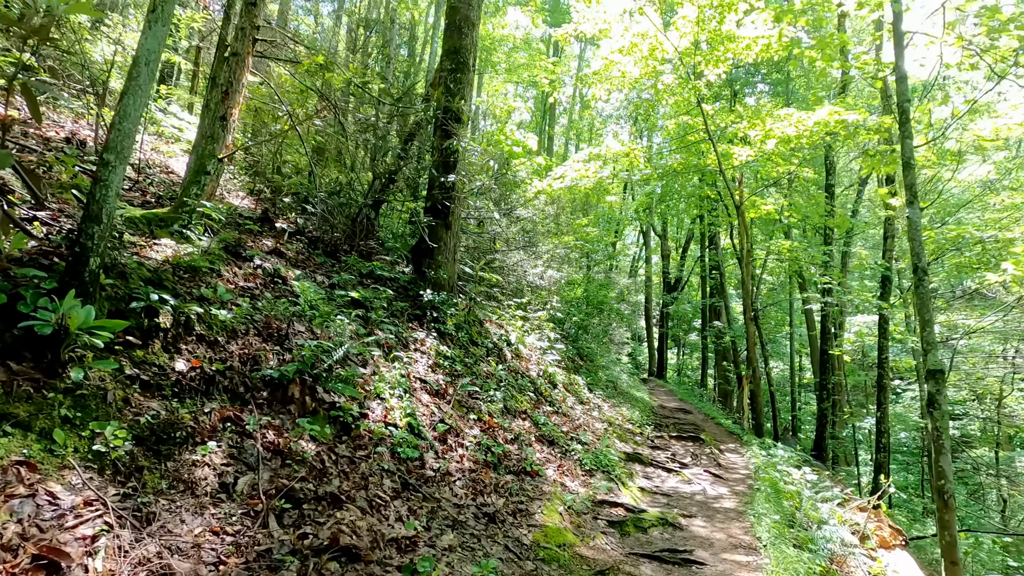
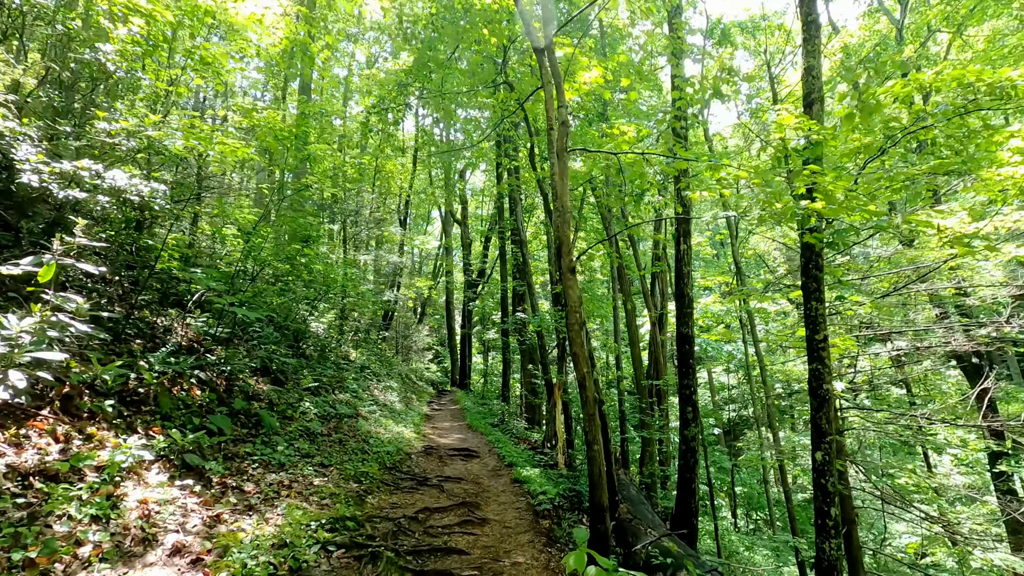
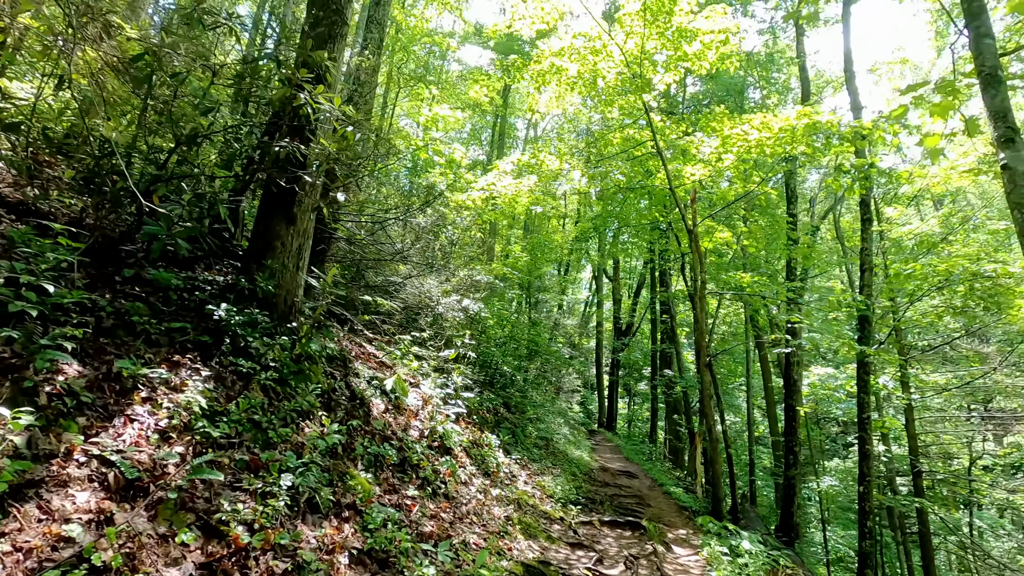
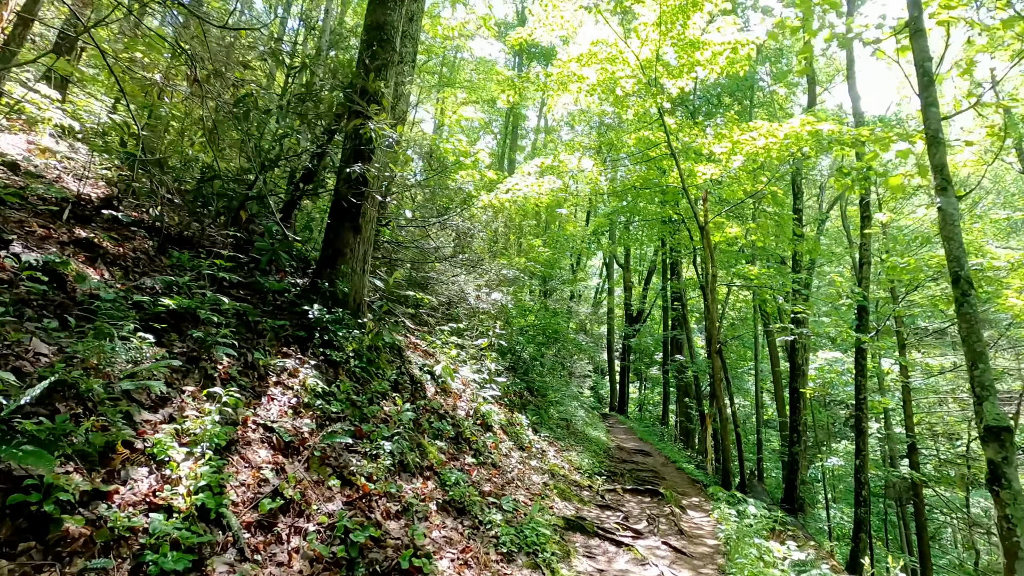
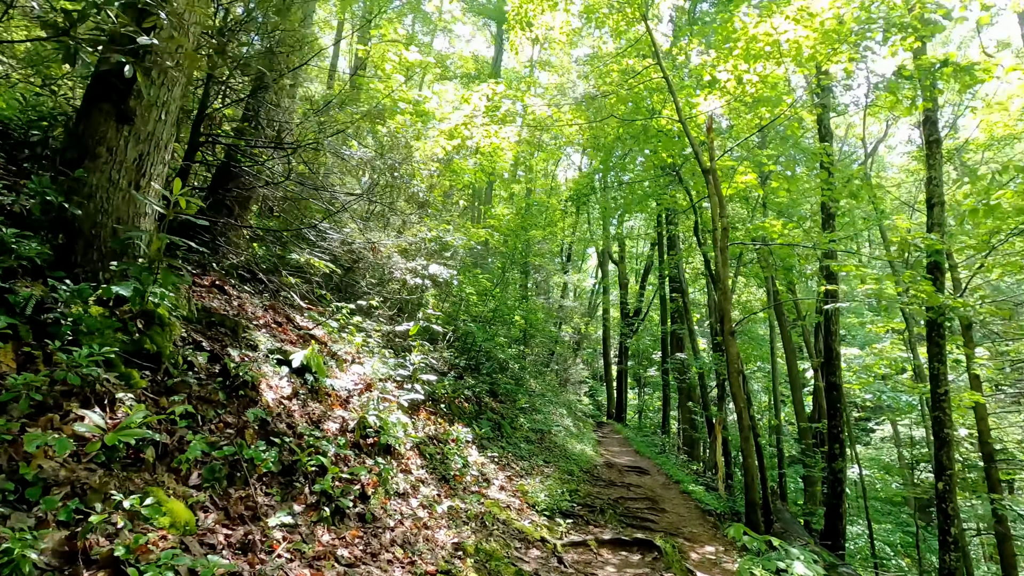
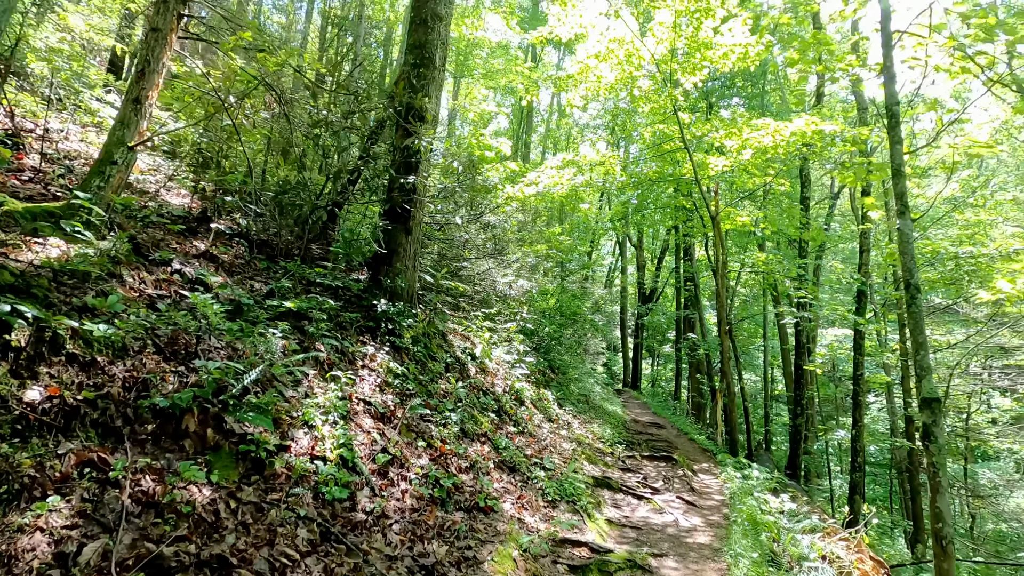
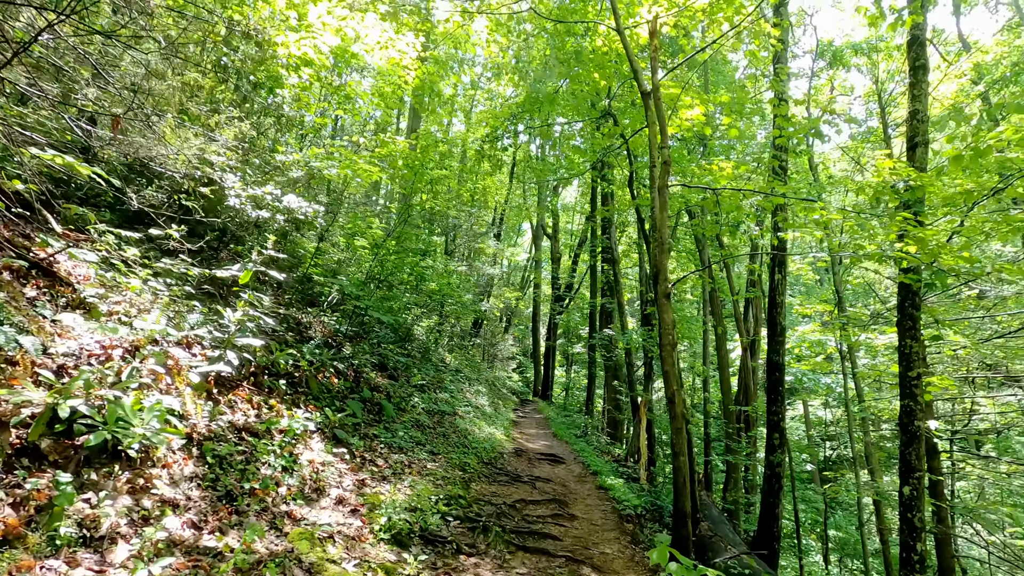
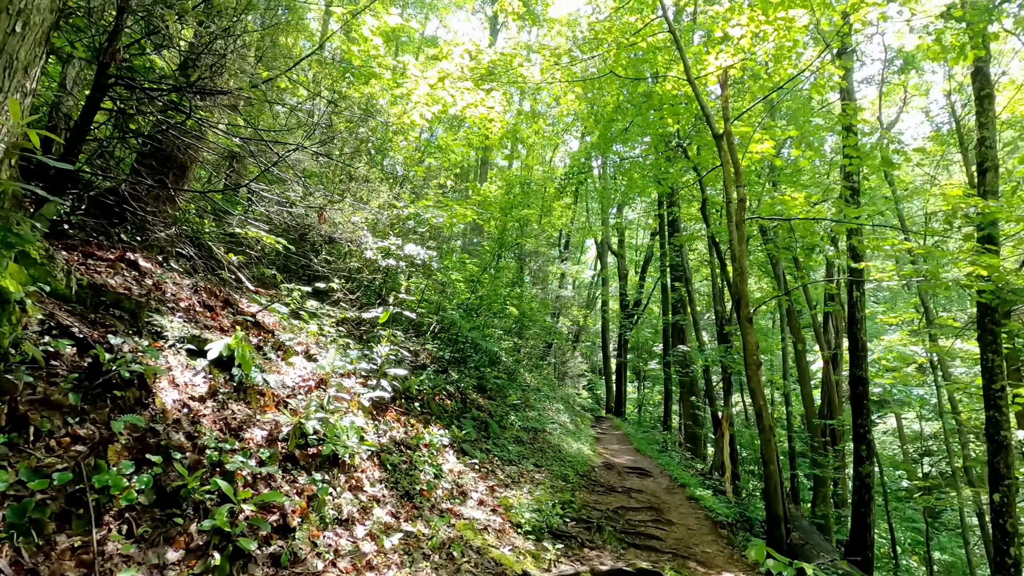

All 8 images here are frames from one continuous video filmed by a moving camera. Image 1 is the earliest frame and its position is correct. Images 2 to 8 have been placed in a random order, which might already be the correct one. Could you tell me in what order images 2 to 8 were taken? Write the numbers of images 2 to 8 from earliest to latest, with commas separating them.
6, 4, 3, 5, 8, 7, 2
